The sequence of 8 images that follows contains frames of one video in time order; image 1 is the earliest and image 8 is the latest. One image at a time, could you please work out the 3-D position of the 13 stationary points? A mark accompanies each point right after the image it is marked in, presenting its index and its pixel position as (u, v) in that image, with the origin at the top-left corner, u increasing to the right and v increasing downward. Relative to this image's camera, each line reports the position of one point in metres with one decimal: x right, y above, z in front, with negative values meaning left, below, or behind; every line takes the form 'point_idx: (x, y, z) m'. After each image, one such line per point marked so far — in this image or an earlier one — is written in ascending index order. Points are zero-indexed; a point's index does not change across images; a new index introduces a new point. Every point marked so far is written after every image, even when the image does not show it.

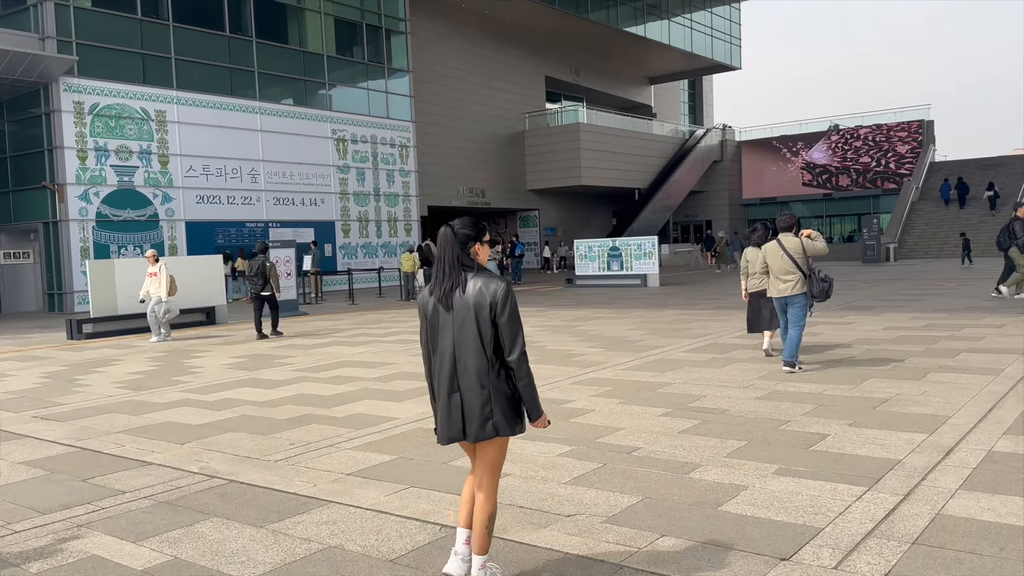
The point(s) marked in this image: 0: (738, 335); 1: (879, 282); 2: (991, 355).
0: (+3.0, -0.6, +10.9) m
1: (+8.8, +0.1, +19.7) m
2: (+4.8, -0.7, +8.2) m
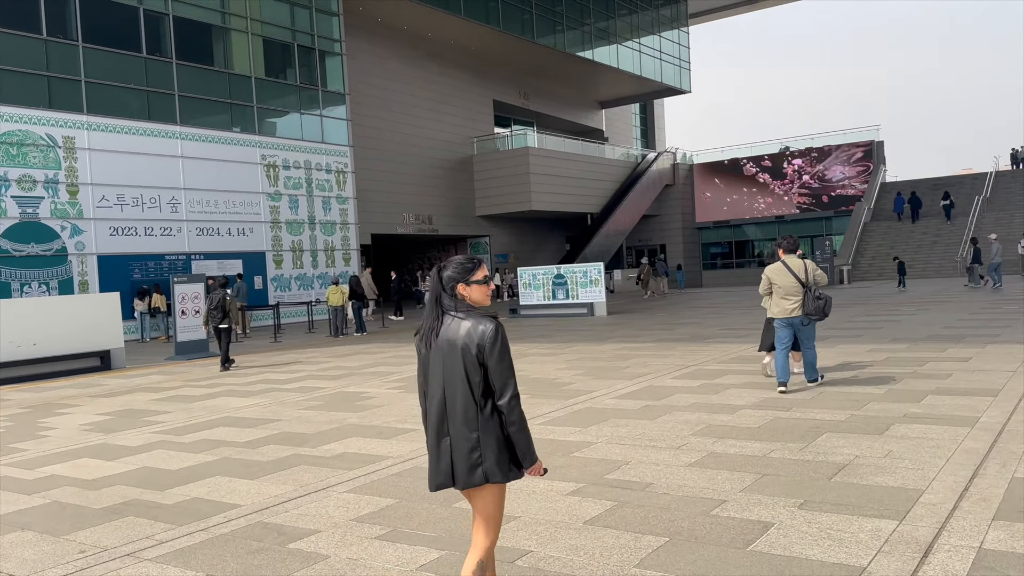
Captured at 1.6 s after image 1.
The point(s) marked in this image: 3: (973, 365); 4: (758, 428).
0: (+2.0, -1.1, +9.7) m
1: (+7.4, -0.5, +18.7) m
2: (+3.9, -1.0, +7.1) m
3: (+5.1, -0.8, +8.9) m
4: (+2.0, -1.1, +6.6) m
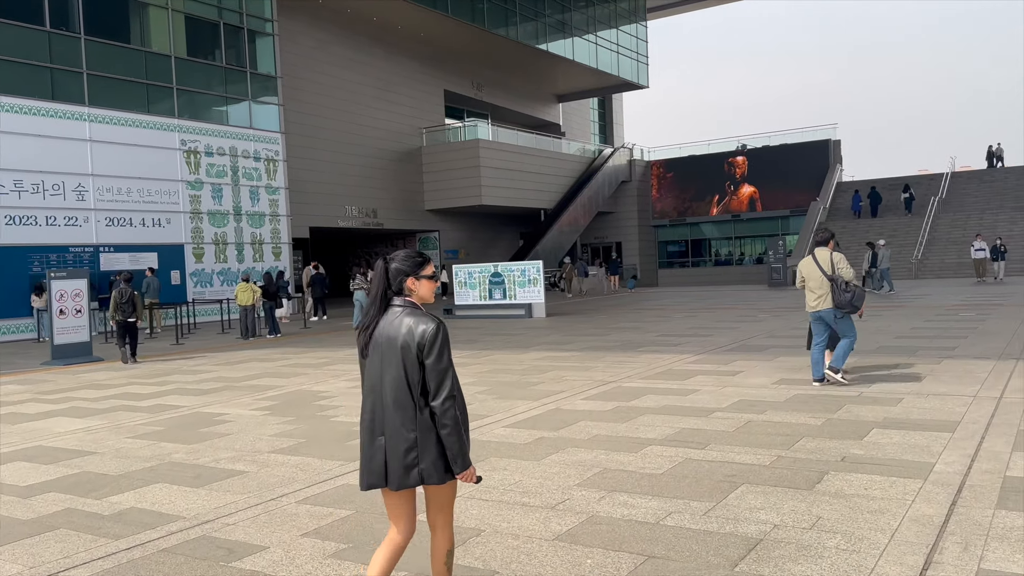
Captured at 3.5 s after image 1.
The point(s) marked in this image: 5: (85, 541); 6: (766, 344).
0: (+0.8, -1.1, +8.3) m
1: (+5.8, -0.6, +17.6) m
2: (+2.8, -1.1, +5.8) m
3: (+3.9, -0.9, +7.7) m
4: (+0.9, -1.2, +5.2) m
5: (-2.4, -1.4, +4.6) m
6: (+3.7, -0.8, +12.0) m
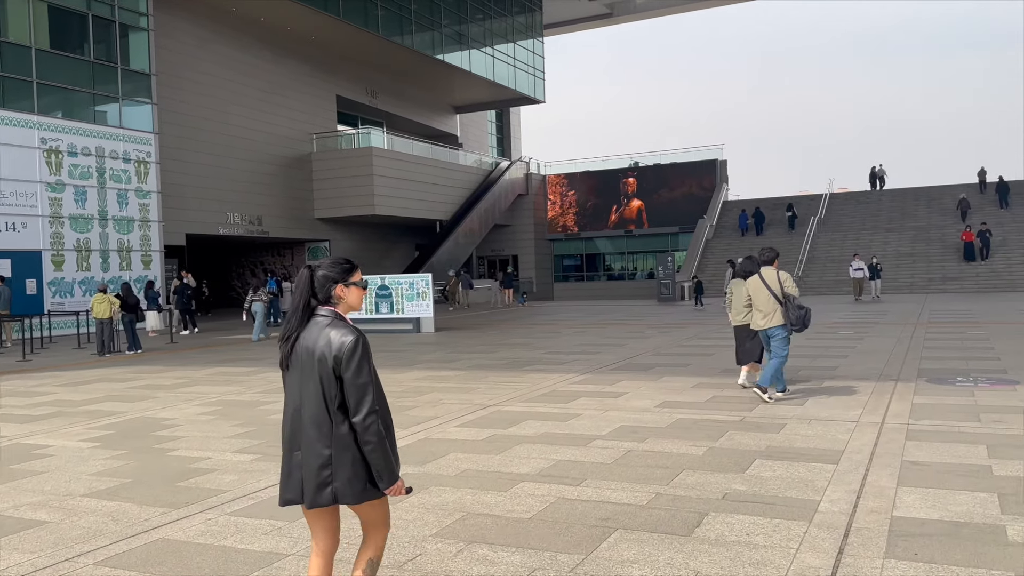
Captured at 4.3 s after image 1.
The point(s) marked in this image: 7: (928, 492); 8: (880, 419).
0: (-0.4, -1.3, +7.7) m
1: (+3.4, -0.9, +17.6) m
2: (+1.9, -1.2, +5.5) m
3: (+2.7, -1.1, +7.5) m
4: (+0.1, -1.3, +4.7) m
5: (-3.1, -1.5, +3.6) m
6: (+2.0, -1.1, +11.8) m
7: (+2.5, -1.2, +4.8) m
8: (+3.2, -1.1, +7.0) m
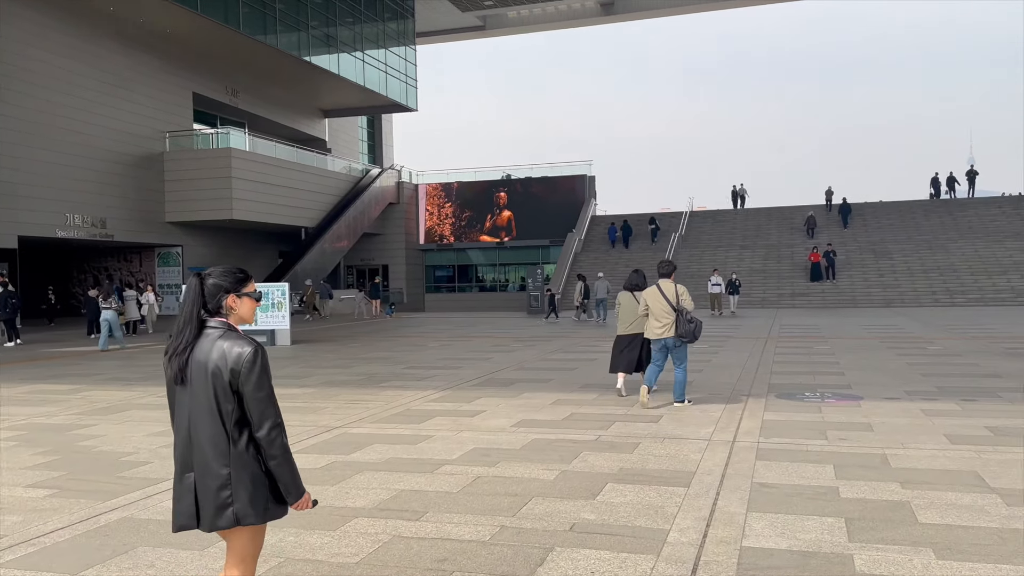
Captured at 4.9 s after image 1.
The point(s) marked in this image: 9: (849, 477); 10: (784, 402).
0: (-1.8, -1.4, +7.1) m
1: (+0.5, -1.2, +17.4) m
2: (+0.9, -1.3, +5.3) m
3: (+1.4, -1.3, +7.3) m
4: (-0.8, -1.4, +4.1) m
5: (-3.8, -1.5, +2.6) m
6: (0.0, -1.3, +11.5) m
7: (+1.5, -1.3, +4.7) m
8: (+1.9, -1.3, +6.9) m
9: (+2.3, -1.3, +5.5) m
10: (+2.9, -1.2, +8.7) m
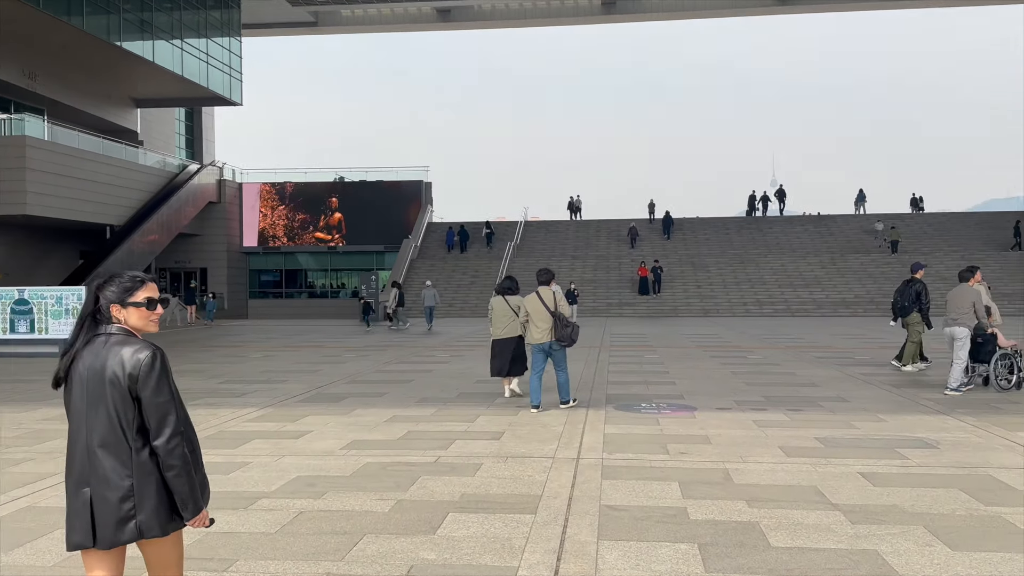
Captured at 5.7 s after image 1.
0: (-3.1, -1.4, +6.1) m
1: (-3.0, -1.3, +16.6) m
2: (-0.1, -1.4, +4.8) m
3: (0.0, -1.4, +7.0) m
4: (-1.5, -1.4, +3.4) m
5: (-4.2, -1.5, +1.2) m
6: (-2.2, -1.4, +10.7) m
7: (+0.6, -1.4, +4.4) m
8: (+0.5, -1.4, +6.7) m
9: (+1.2, -1.4, +5.3) m
10: (+1.2, -1.3, +8.6) m
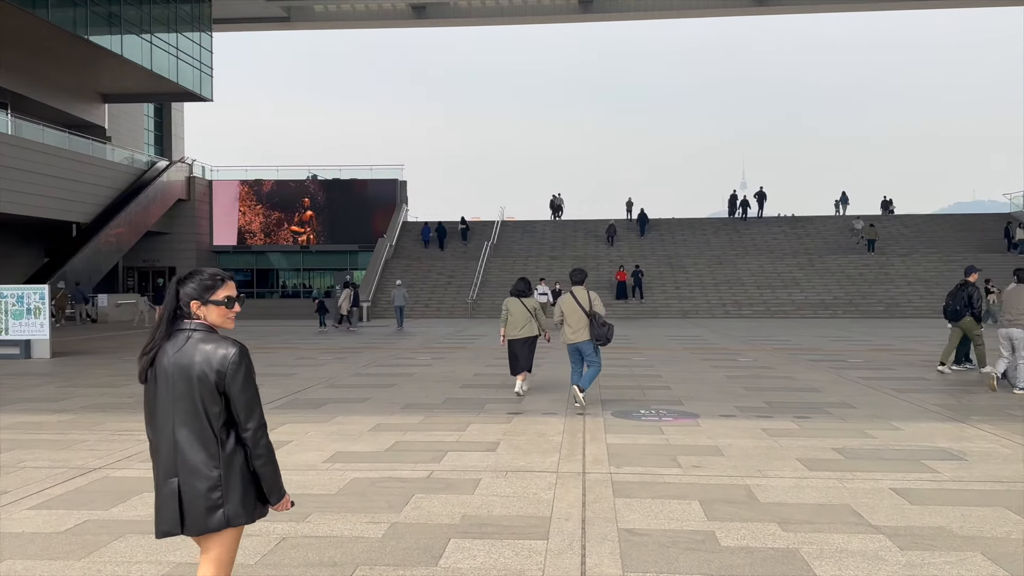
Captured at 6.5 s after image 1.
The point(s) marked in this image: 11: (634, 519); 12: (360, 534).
0: (-3.1, -1.4, +5.5) m
1: (-3.3, -1.3, +16.0) m
2: (-0.1, -1.4, +4.3) m
3: (-0.1, -1.4, +6.4) m
4: (-1.4, -1.4, +2.8) m
5: (-4.0, -1.5, +0.6) m
6: (-2.4, -1.4, +10.1) m
7: (+0.7, -1.4, +3.9) m
8: (+0.5, -1.4, +6.1) m
9: (+1.2, -1.4, +4.8) m
10: (+1.1, -1.3, +8.1) m
11: (+0.7, -1.4, +4.8) m
12: (-0.9, -1.4, +4.6) m
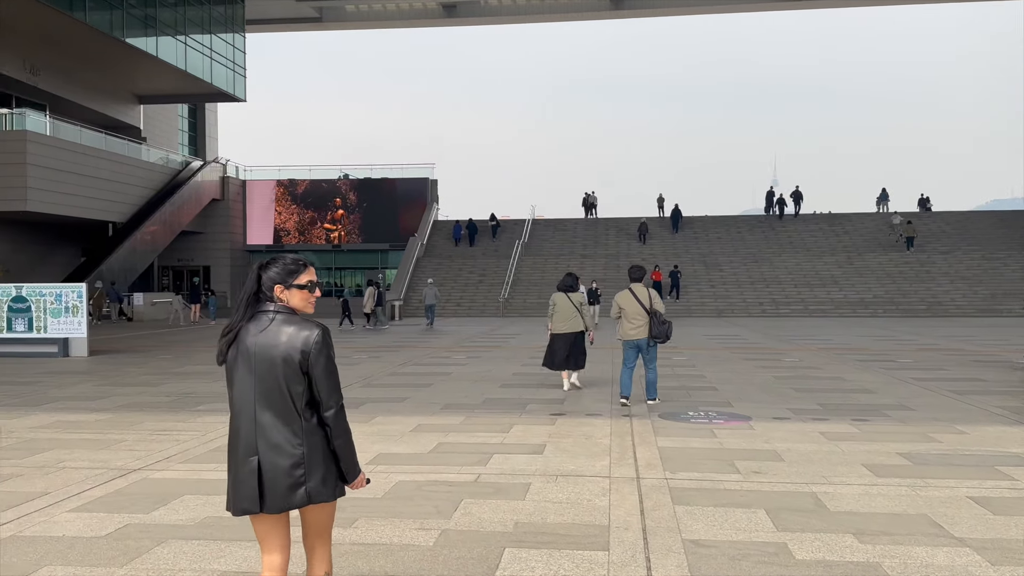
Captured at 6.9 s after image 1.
0: (-2.7, -1.4, +5.3) m
1: (-2.6, -1.3, +15.9) m
2: (+0.2, -1.4, +4.0) m
3: (+0.3, -1.3, +6.2) m
4: (-1.2, -1.4, +2.6) m
5: (-3.8, -1.5, +0.5) m
6: (-1.9, -1.3, +10.0) m
7: (+1.0, -1.4, +3.6) m
8: (+0.9, -1.3, +5.9) m
9: (+1.6, -1.3, +4.5) m
10: (+1.5, -1.3, +7.8) m
11: (+1.0, -1.3, +4.5) m
12: (-0.5, -1.4, +4.4) m
